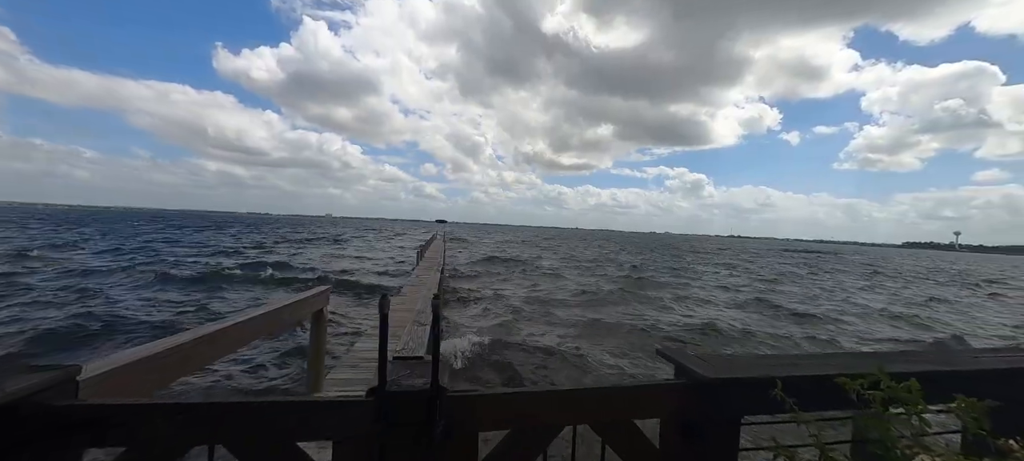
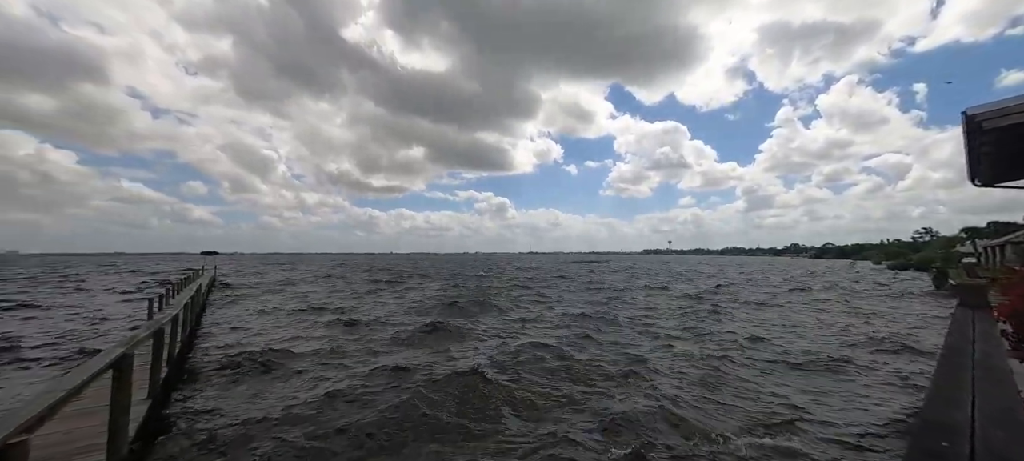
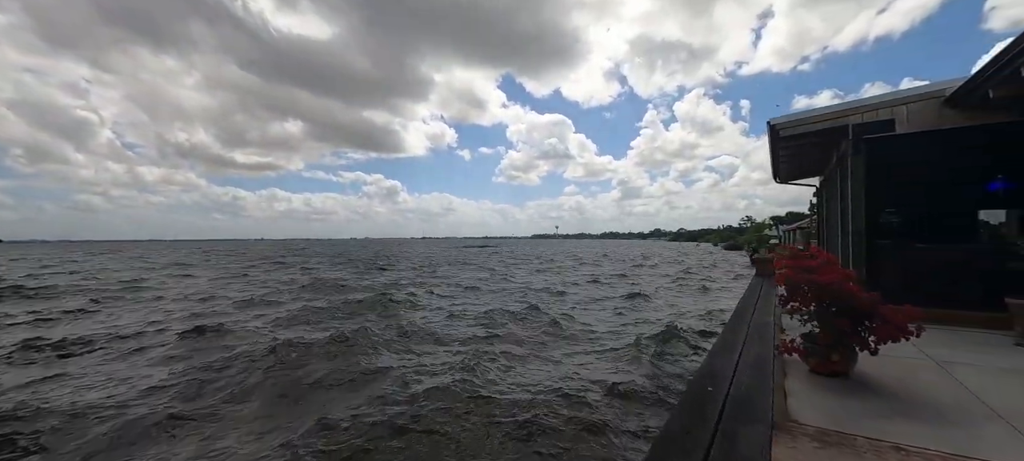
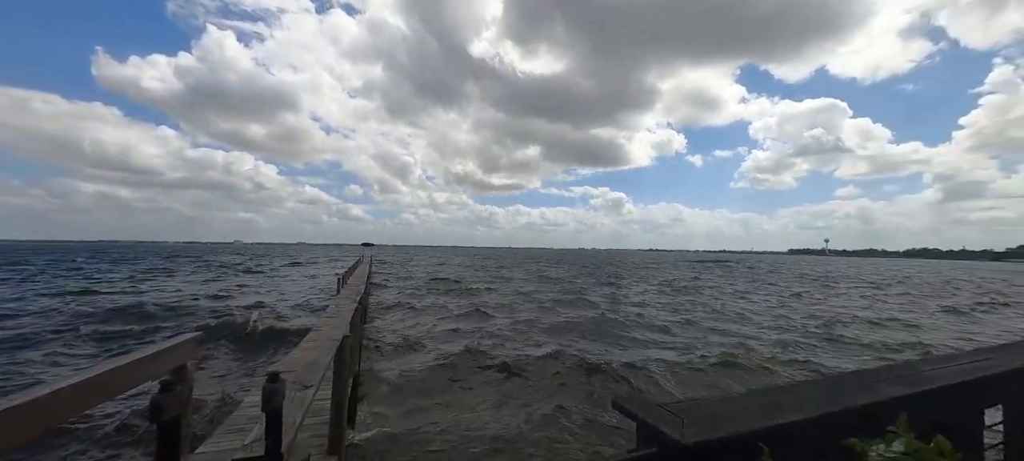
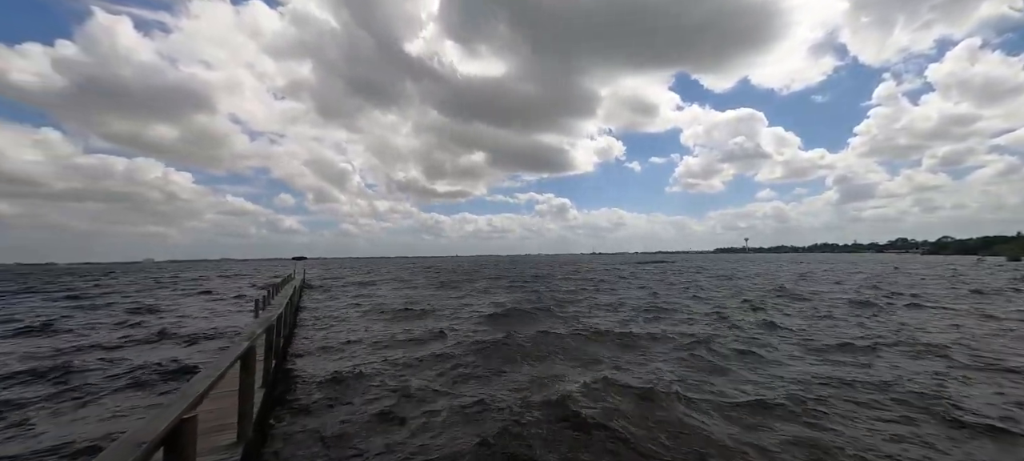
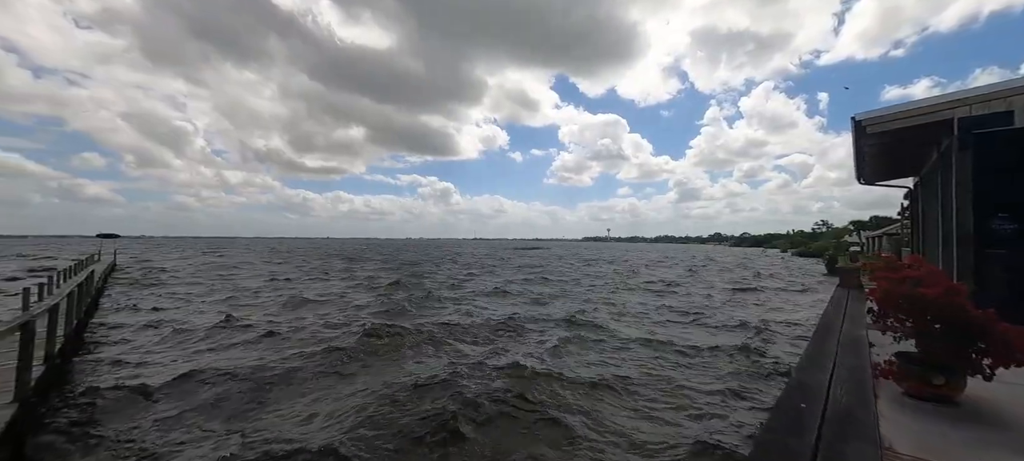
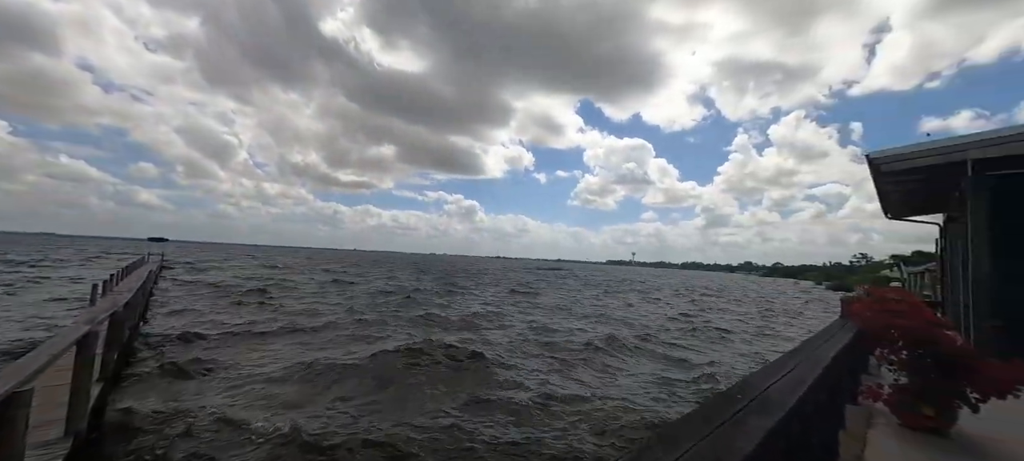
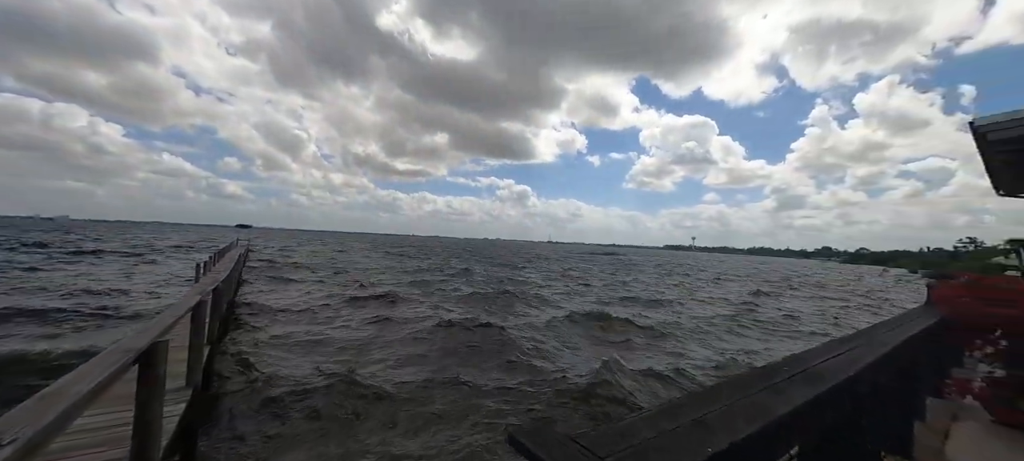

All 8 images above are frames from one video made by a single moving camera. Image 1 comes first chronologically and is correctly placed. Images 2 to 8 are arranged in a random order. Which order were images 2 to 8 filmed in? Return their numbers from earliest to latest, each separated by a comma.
4, 8, 7, 3, 6, 2, 5
